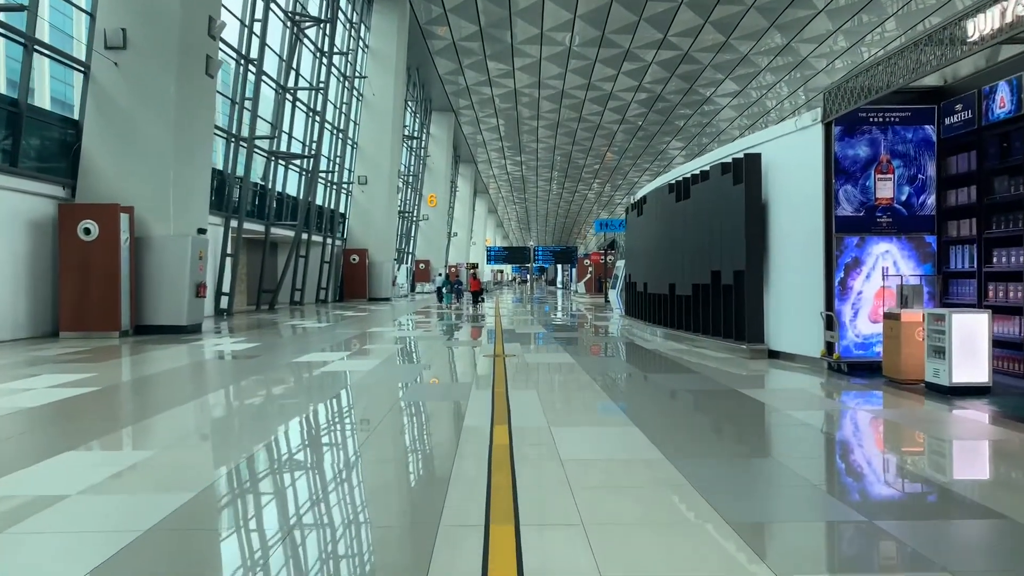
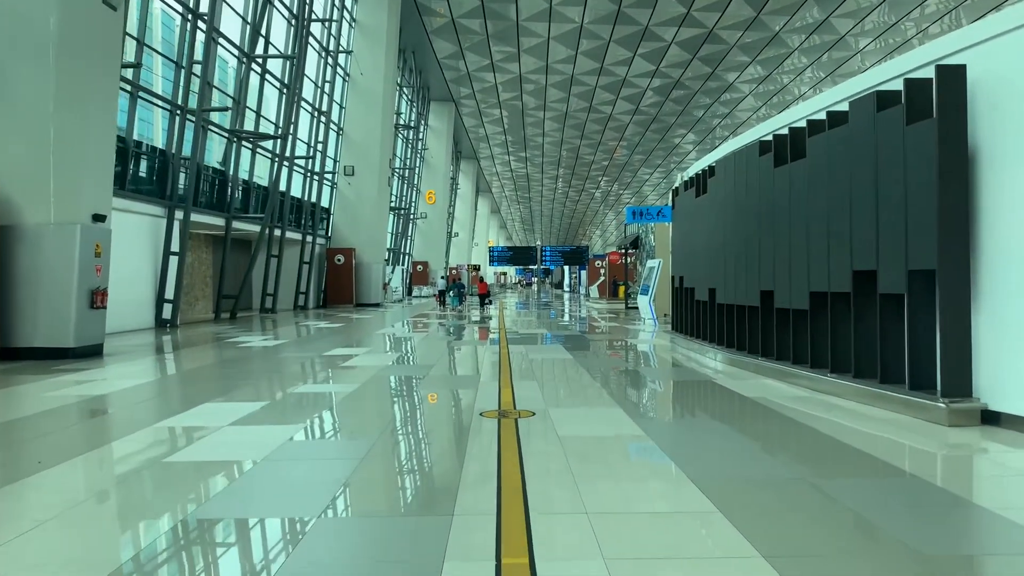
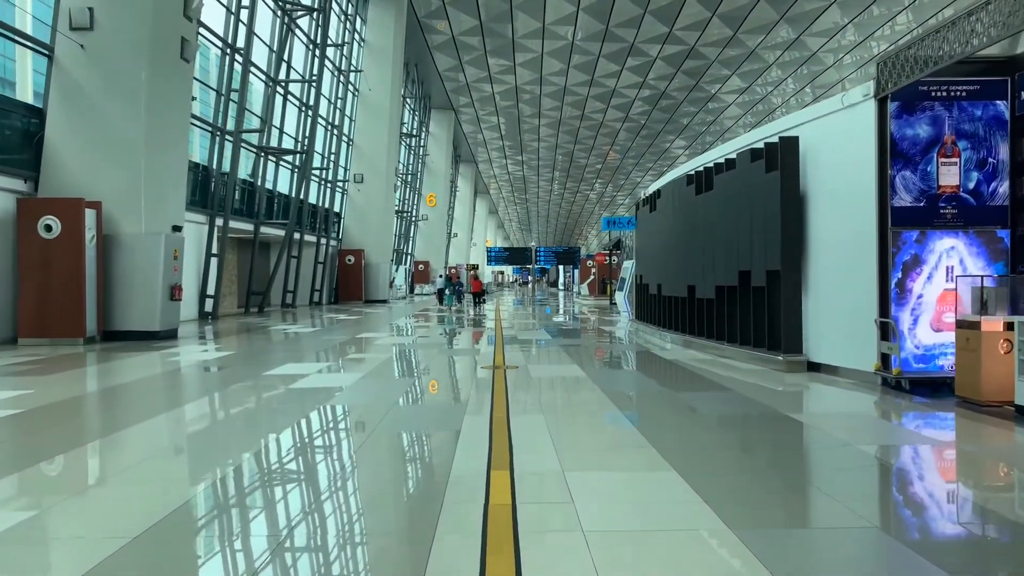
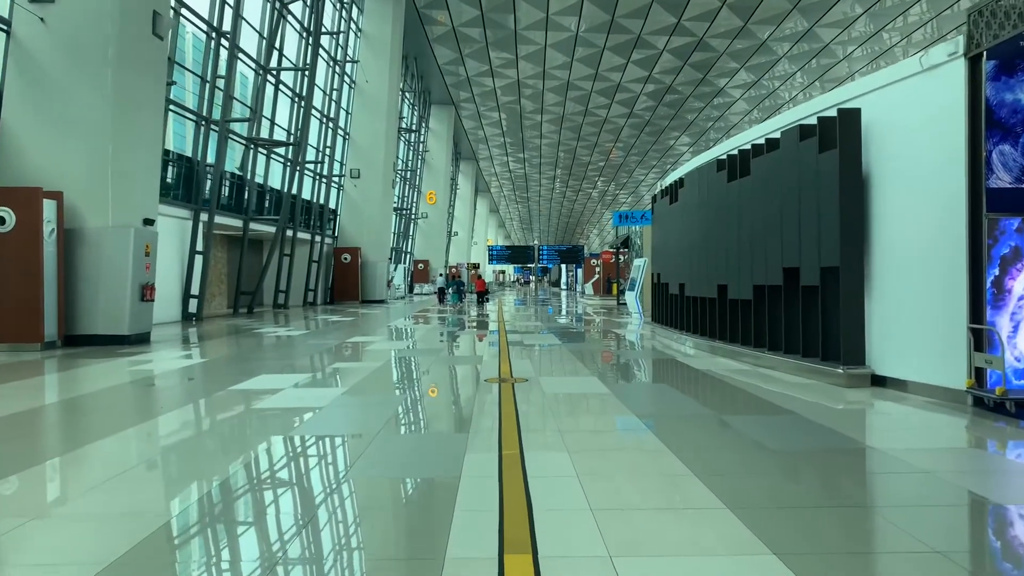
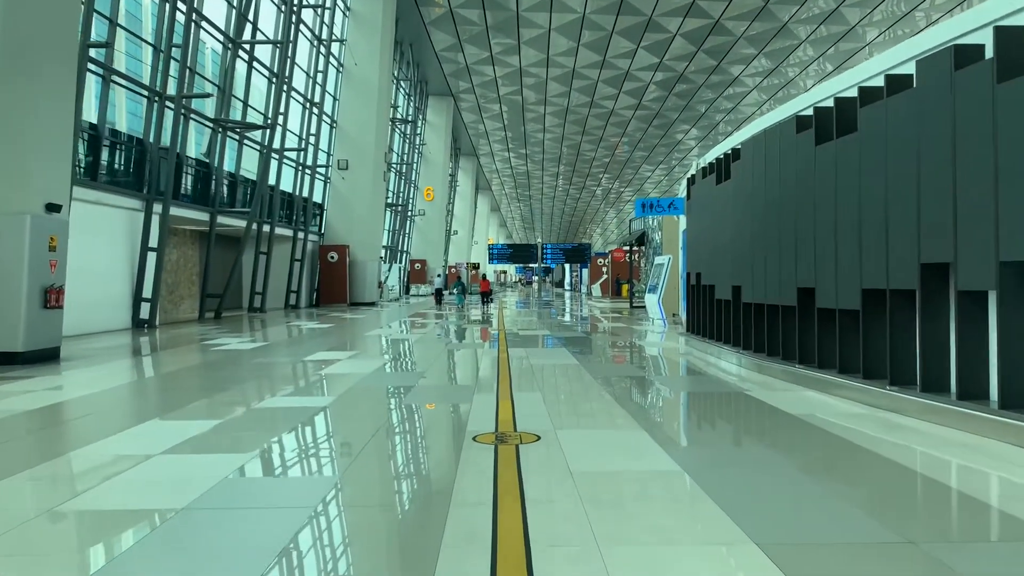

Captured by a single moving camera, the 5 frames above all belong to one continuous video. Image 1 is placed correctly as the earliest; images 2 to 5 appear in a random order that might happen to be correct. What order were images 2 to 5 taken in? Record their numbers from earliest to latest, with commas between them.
3, 4, 2, 5
